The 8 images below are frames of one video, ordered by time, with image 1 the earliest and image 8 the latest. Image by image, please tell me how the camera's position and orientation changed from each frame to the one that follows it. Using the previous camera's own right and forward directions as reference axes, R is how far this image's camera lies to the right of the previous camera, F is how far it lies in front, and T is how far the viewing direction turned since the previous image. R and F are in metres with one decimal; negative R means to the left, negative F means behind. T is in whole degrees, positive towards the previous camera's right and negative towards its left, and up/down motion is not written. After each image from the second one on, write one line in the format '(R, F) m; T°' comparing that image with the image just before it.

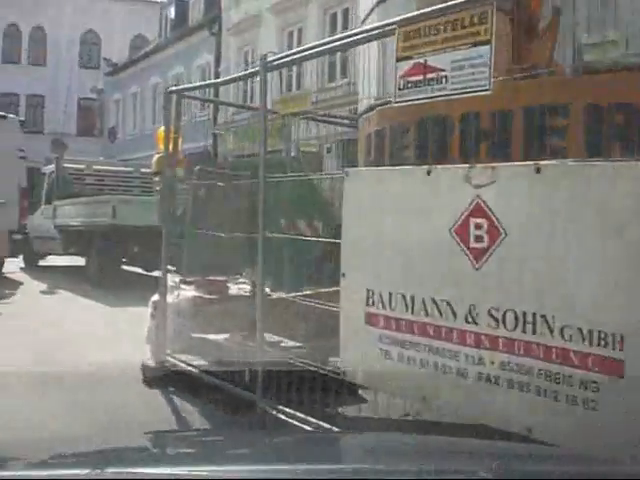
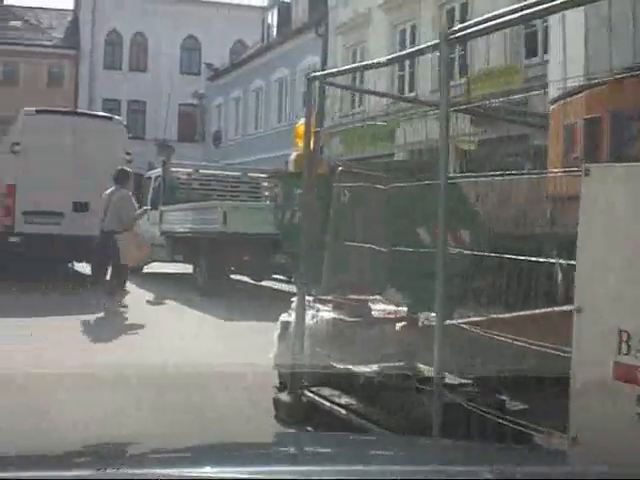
(-0.3, +0.8) m; -6°
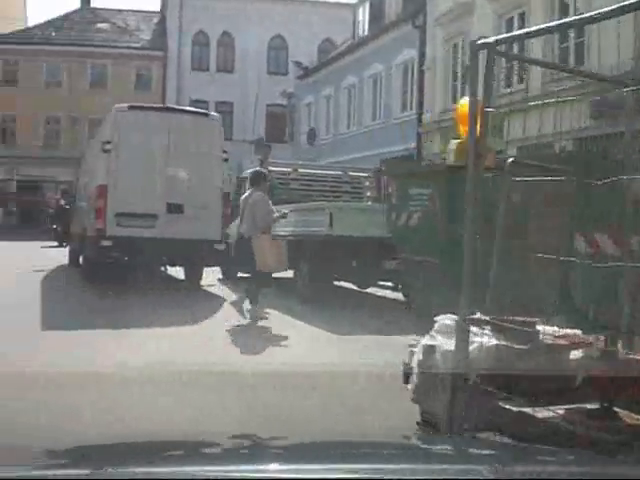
(-0.3, +0.8) m; -5°
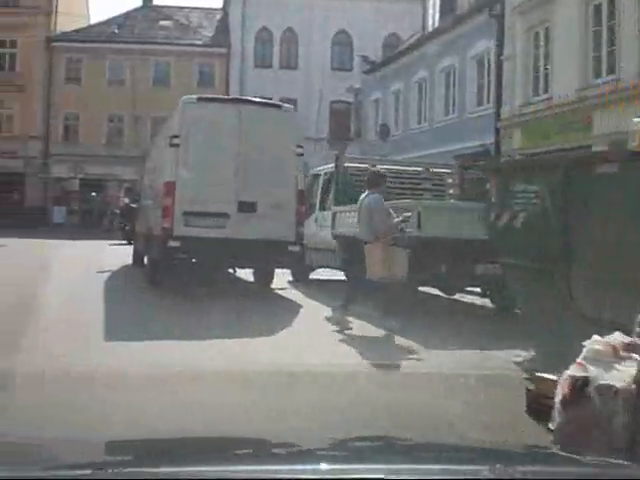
(-0.2, +0.8) m; -3°
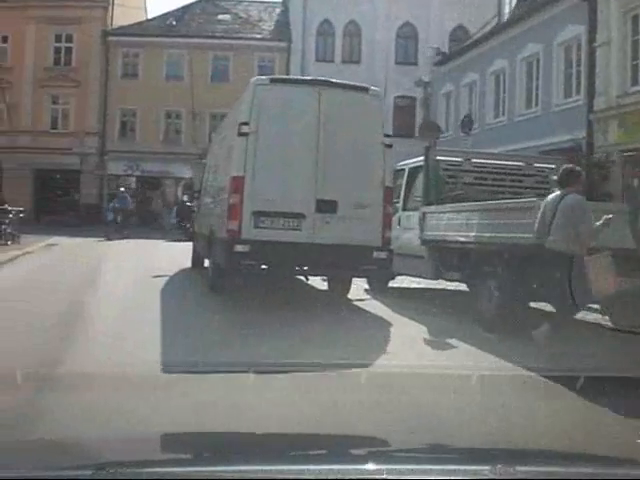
(-0.3, +1.3) m; -3°
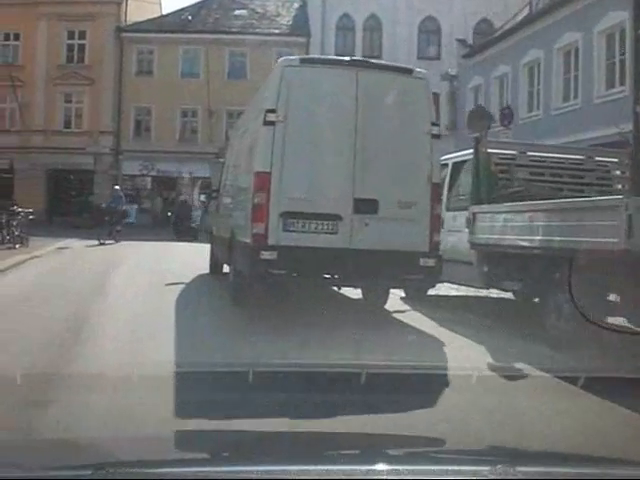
(-0.2, +1.0) m; -1°
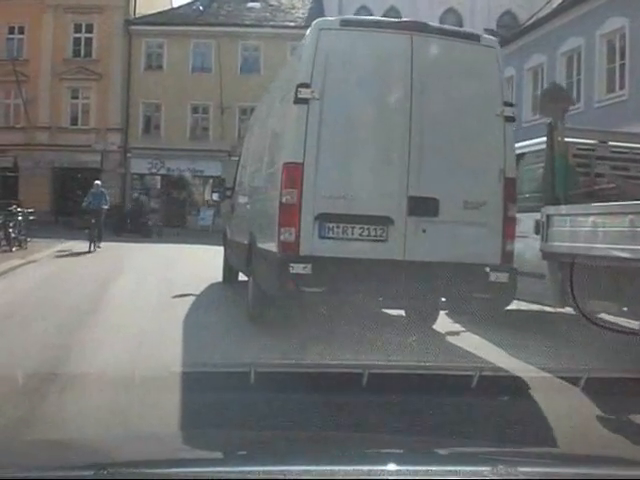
(-0.2, +1.4) m; -1°
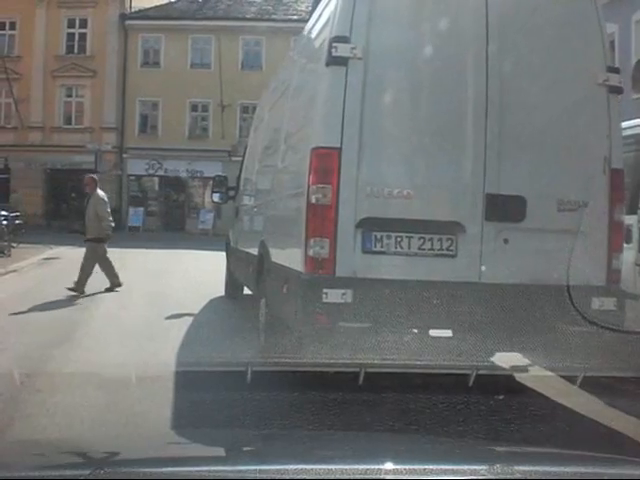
(-0.2, +1.4) m; 0°
